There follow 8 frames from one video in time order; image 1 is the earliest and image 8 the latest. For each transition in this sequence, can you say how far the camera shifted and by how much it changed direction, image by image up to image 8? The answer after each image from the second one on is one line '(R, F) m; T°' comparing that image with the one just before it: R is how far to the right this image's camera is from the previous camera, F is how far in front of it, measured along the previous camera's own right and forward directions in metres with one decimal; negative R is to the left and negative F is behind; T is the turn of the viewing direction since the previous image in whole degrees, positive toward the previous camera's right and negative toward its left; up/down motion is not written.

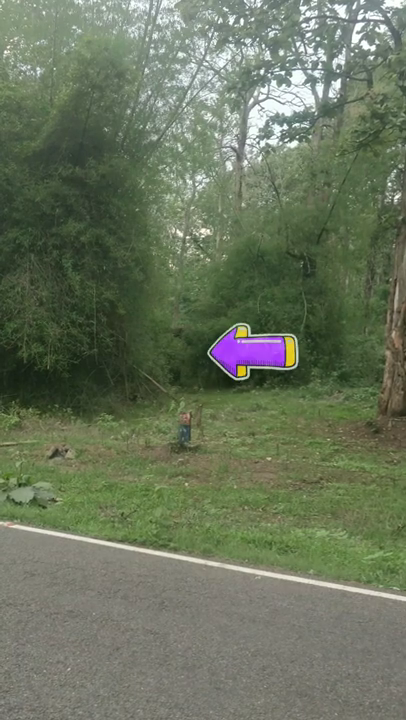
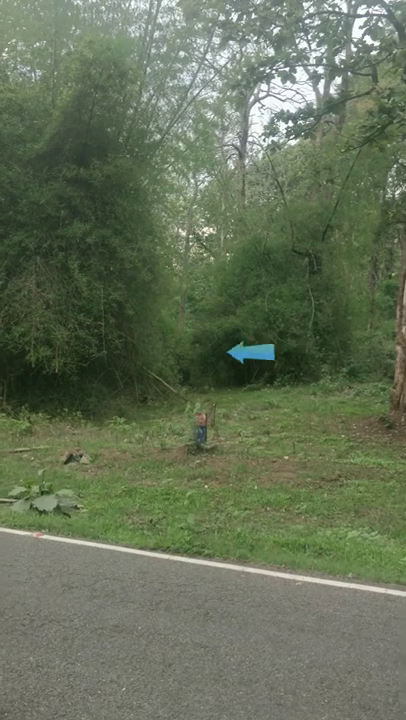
(-0.1, +0.1) m; 0°
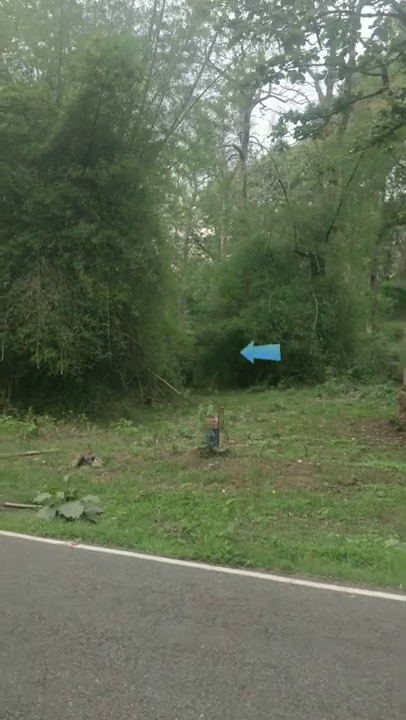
(-0.3, +0.1) m; 0°
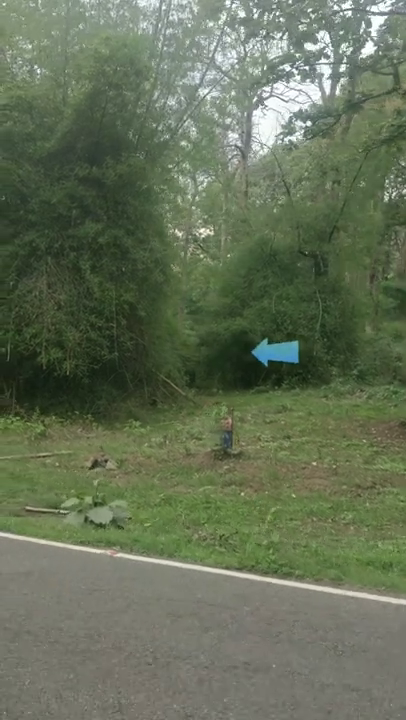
(-0.3, +0.1) m; 0°
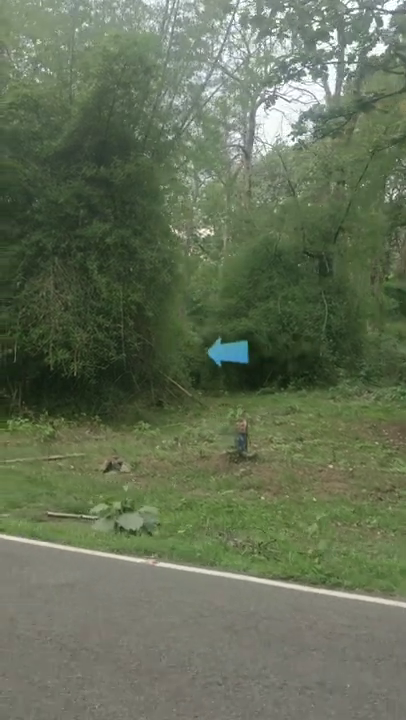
(-0.2, +0.1) m; 0°
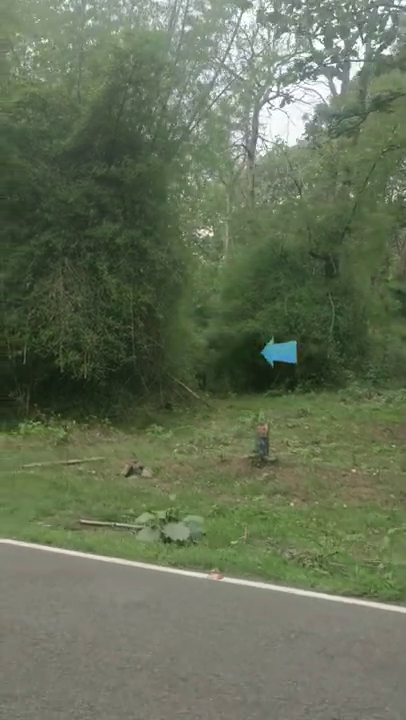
(-0.4, +0.2) m; 0°
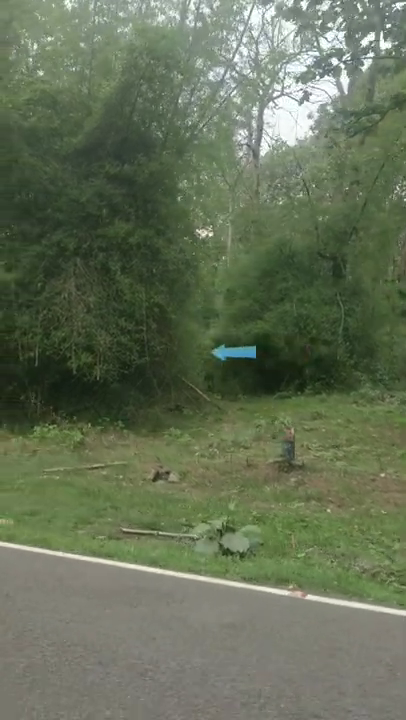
(-0.4, +0.2) m; +1°
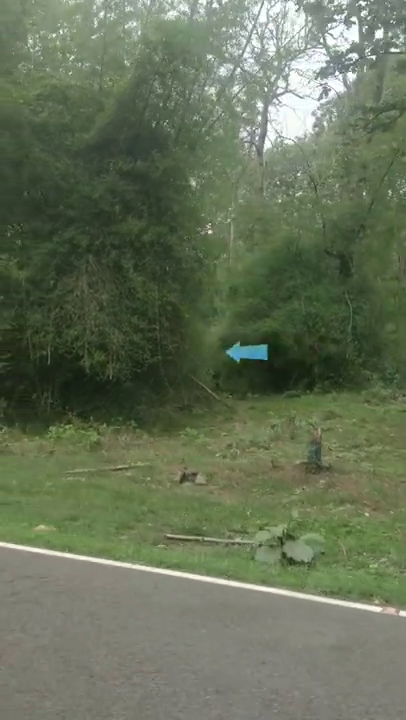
(-0.4, +0.2) m; +1°
